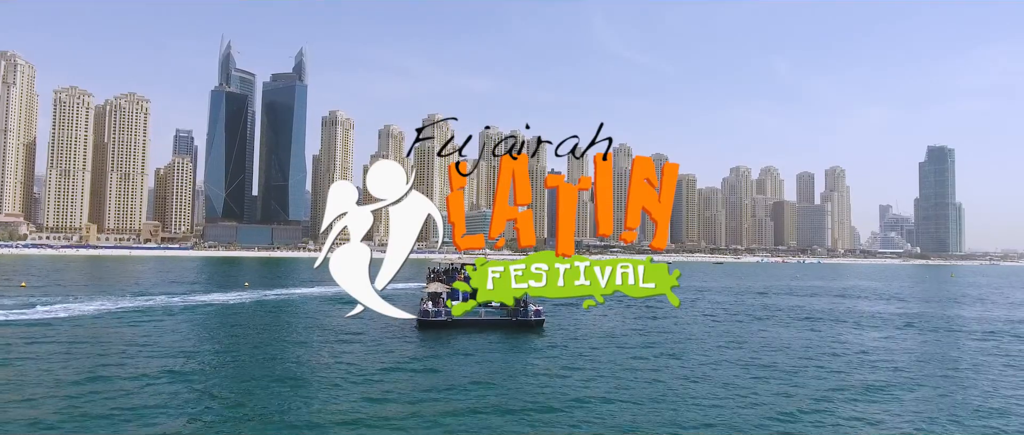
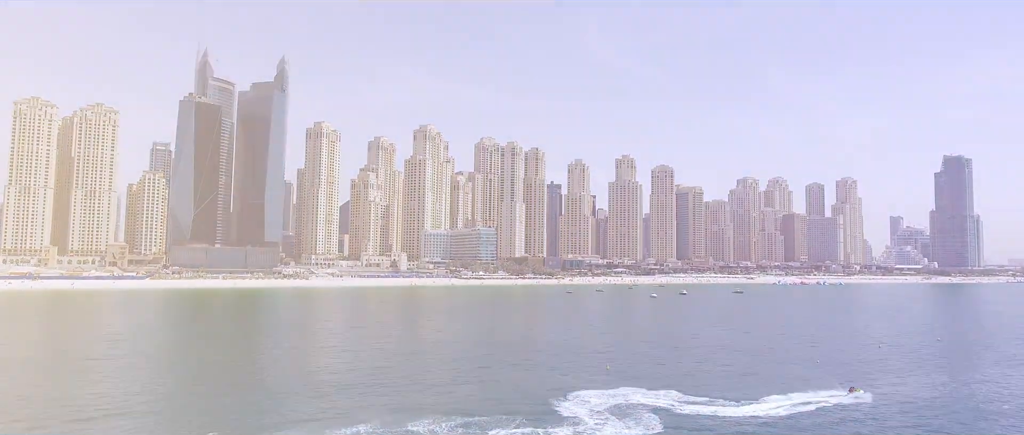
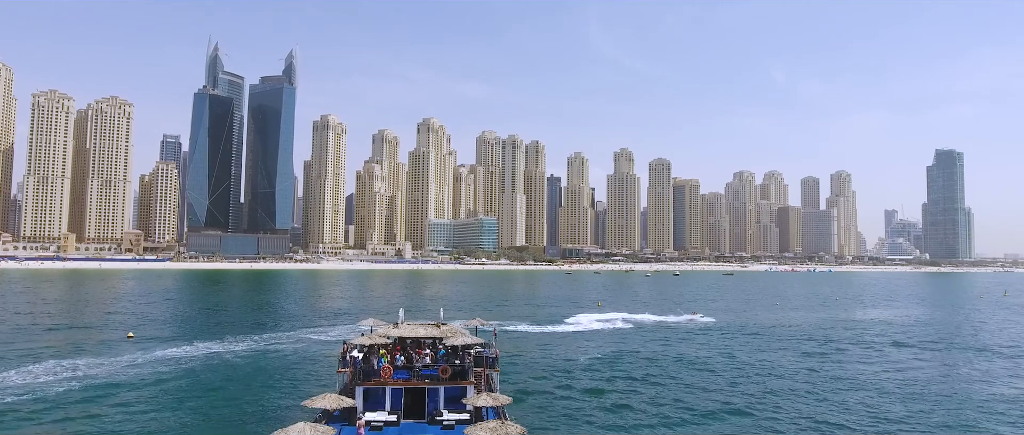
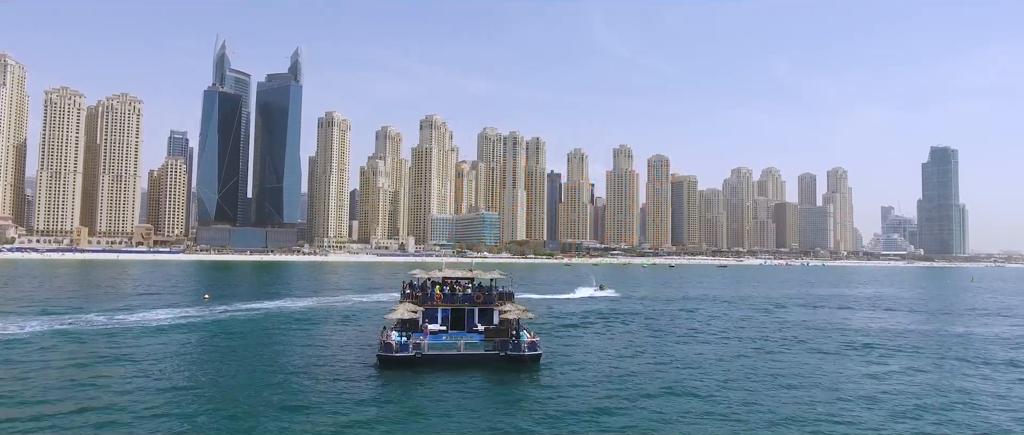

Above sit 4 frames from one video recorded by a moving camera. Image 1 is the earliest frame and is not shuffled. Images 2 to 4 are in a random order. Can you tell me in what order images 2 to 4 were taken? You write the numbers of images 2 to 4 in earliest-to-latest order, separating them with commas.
4, 3, 2
